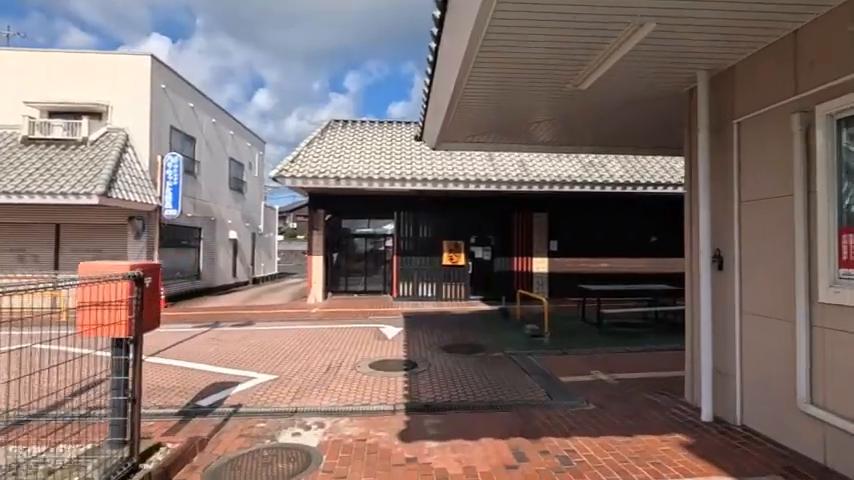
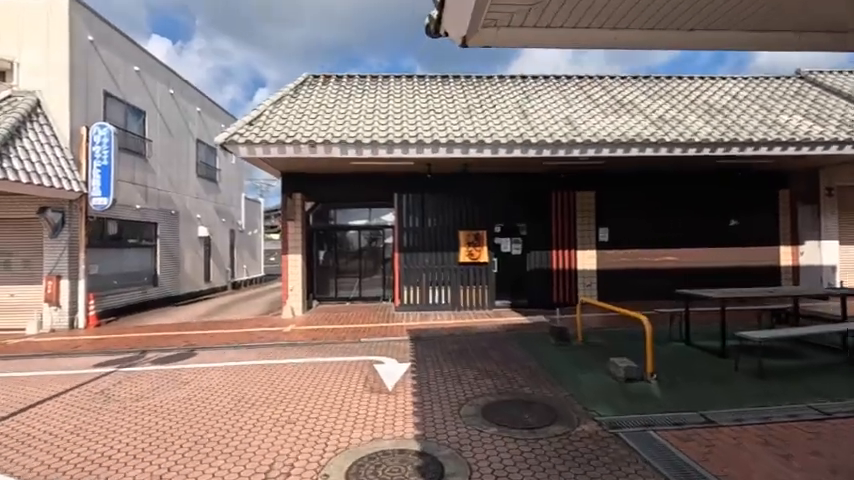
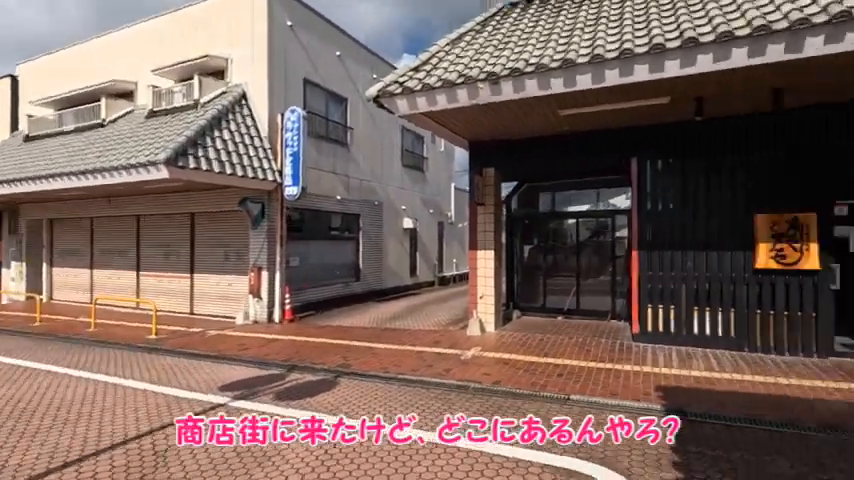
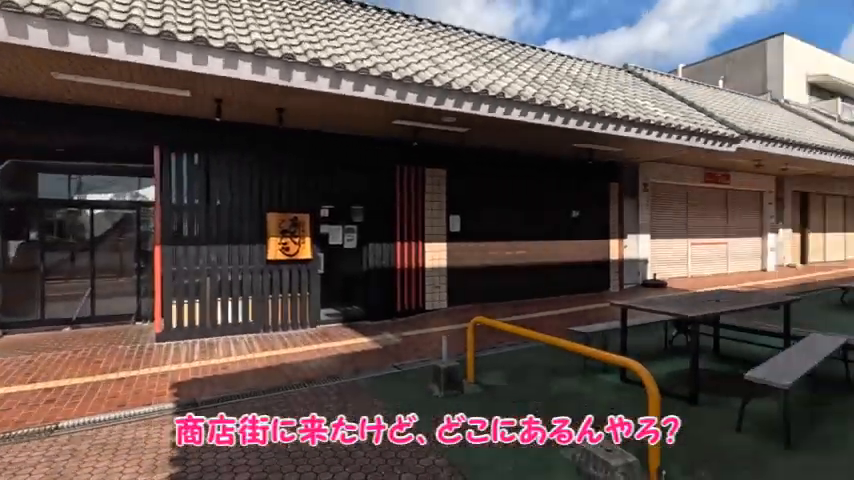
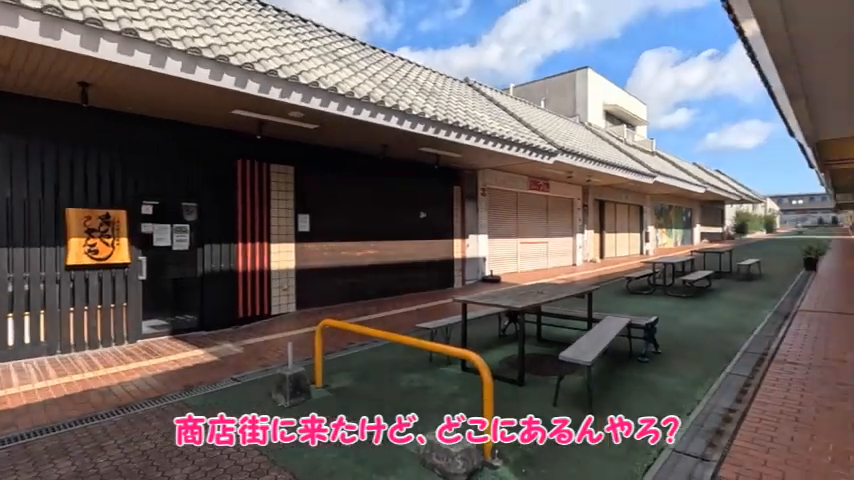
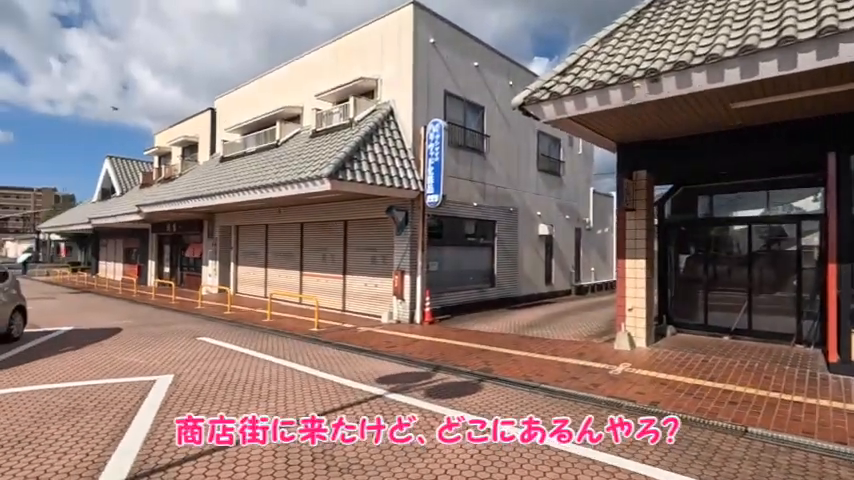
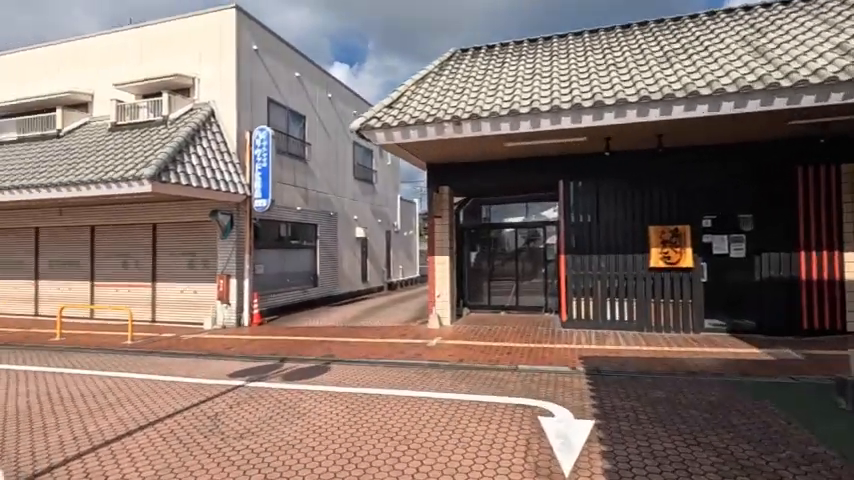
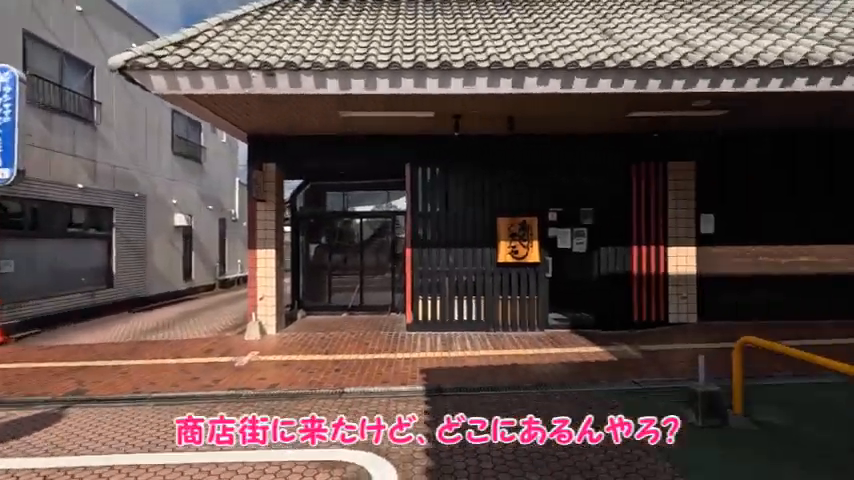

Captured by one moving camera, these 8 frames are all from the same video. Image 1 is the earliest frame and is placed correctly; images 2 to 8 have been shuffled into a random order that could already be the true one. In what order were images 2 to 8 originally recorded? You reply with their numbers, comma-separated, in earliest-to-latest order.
2, 7, 6, 3, 8, 4, 5
